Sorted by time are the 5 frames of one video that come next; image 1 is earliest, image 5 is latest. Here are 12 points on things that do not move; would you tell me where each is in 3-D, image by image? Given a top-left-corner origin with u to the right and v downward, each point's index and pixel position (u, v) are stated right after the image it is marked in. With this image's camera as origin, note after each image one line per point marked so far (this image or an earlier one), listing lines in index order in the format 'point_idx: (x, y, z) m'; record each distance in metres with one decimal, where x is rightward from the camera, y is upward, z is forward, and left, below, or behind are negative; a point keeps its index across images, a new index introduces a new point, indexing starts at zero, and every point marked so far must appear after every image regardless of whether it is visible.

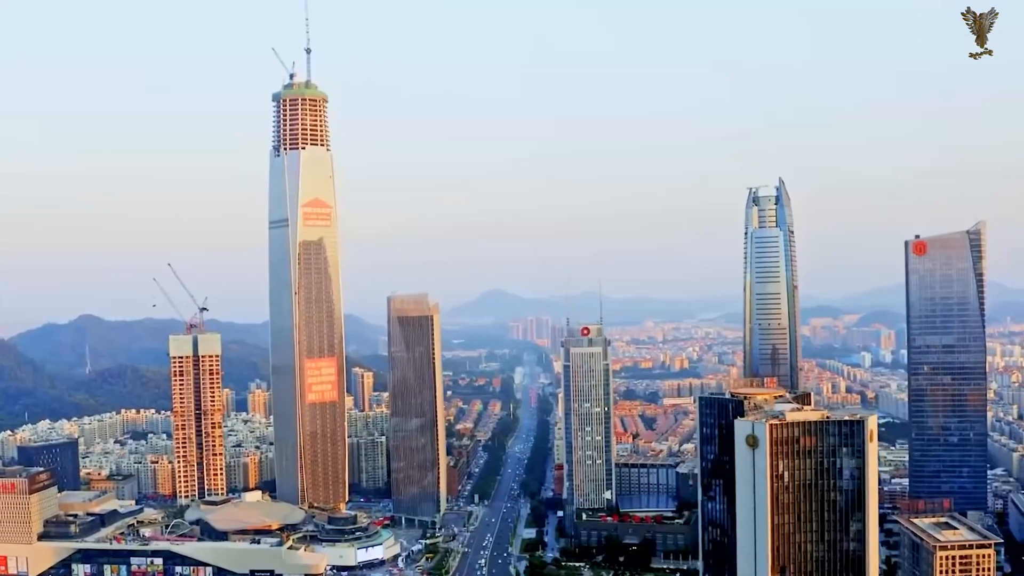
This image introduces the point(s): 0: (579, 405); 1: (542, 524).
0: (+1.1, -2.0, +15.4) m
1: (+0.5, -3.7, +15.2) m
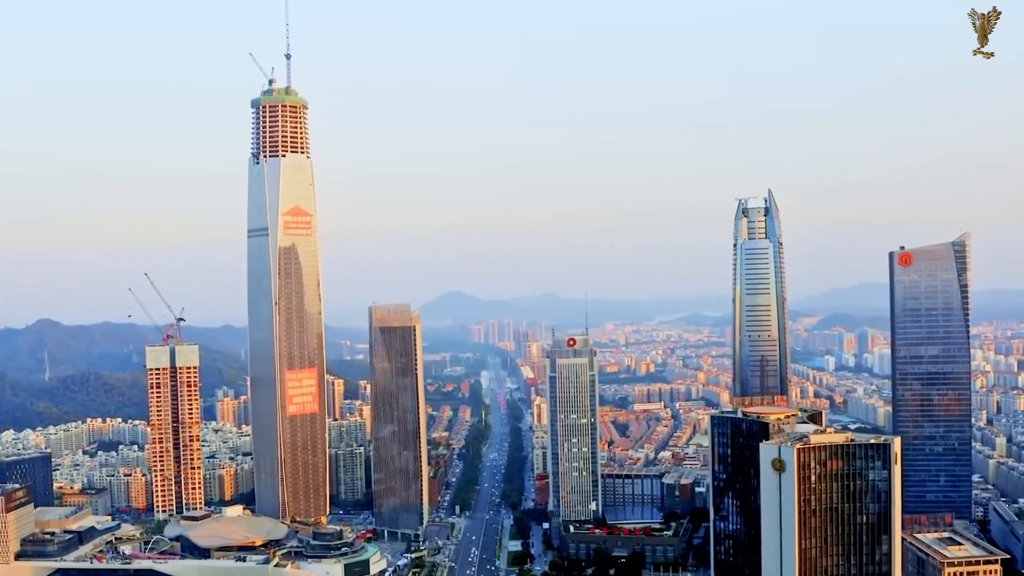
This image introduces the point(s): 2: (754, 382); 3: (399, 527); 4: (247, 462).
0: (+0.8, -2.1, +14.7) m
1: (+0.2, -3.7, +14.4) m
2: (+3.7, -1.5, +14.7) m
3: (-1.8, -3.8, +15.1) m
4: (-4.9, -3.2, +17.7) m
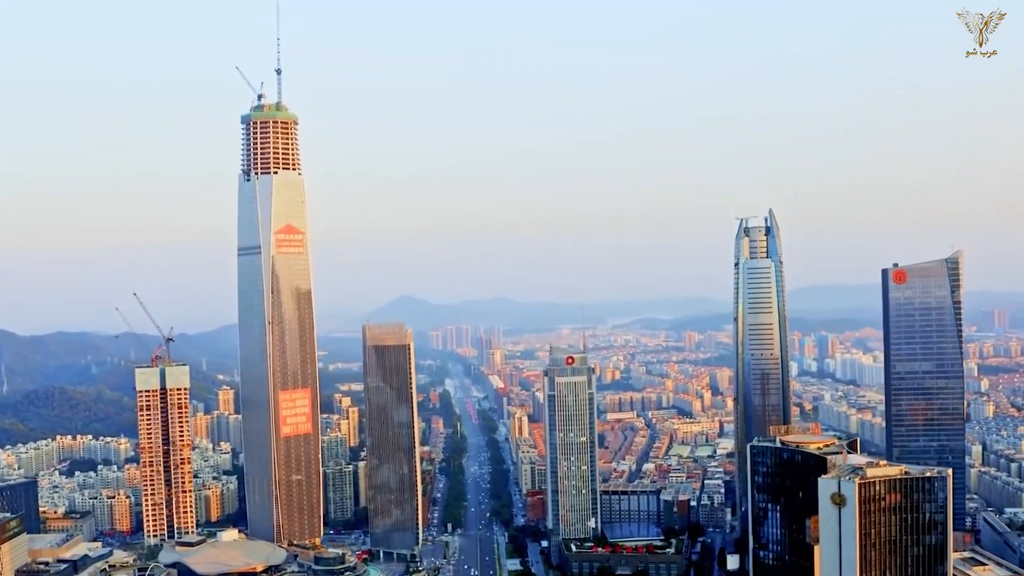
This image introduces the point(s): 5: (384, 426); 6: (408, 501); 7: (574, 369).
0: (+0.8, -2.1, +14.0) m
1: (+0.2, -3.8, +13.7) m
2: (+3.6, -1.6, +14.1) m
3: (-1.8, -3.9, +14.4) m
4: (-5.0, -3.4, +17.0) m
5: (-2.0, -2.1, +14.7) m
6: (-1.6, -3.2, +14.4) m
7: (+0.9, -1.2, +14.3) m
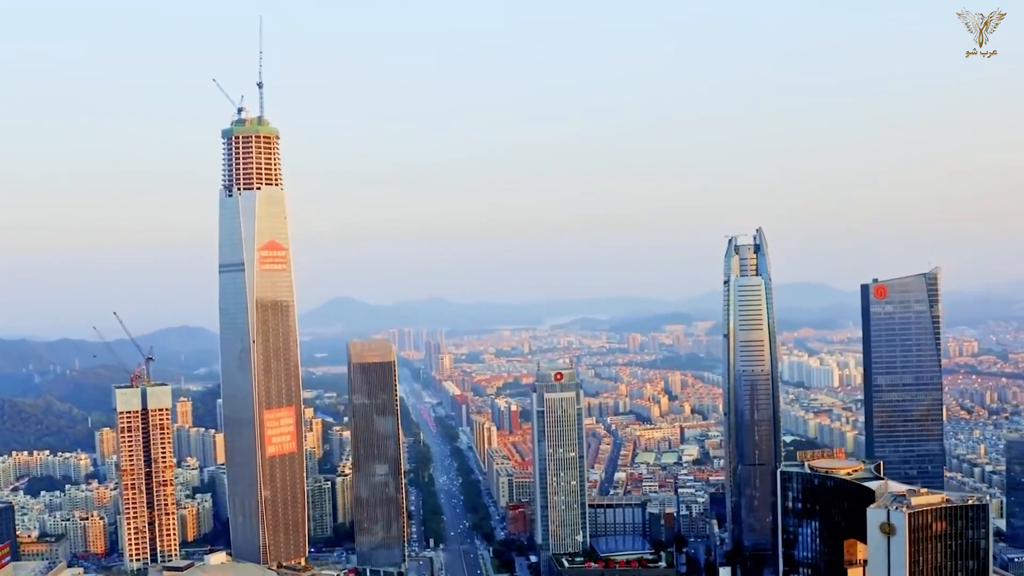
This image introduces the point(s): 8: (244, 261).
0: (+0.6, -2.2, +13.5) m
1: (0.0, -3.9, +13.2) m
2: (+3.4, -1.6, +13.6) m
3: (-2.0, -4.0, +13.8) m
4: (-5.2, -3.7, +16.4) m
5: (-2.2, -2.2, +14.1) m
6: (-1.7, -3.3, +13.9) m
7: (+0.7, -1.3, +13.8) m
8: (-4.2, +0.5, +14.9) m
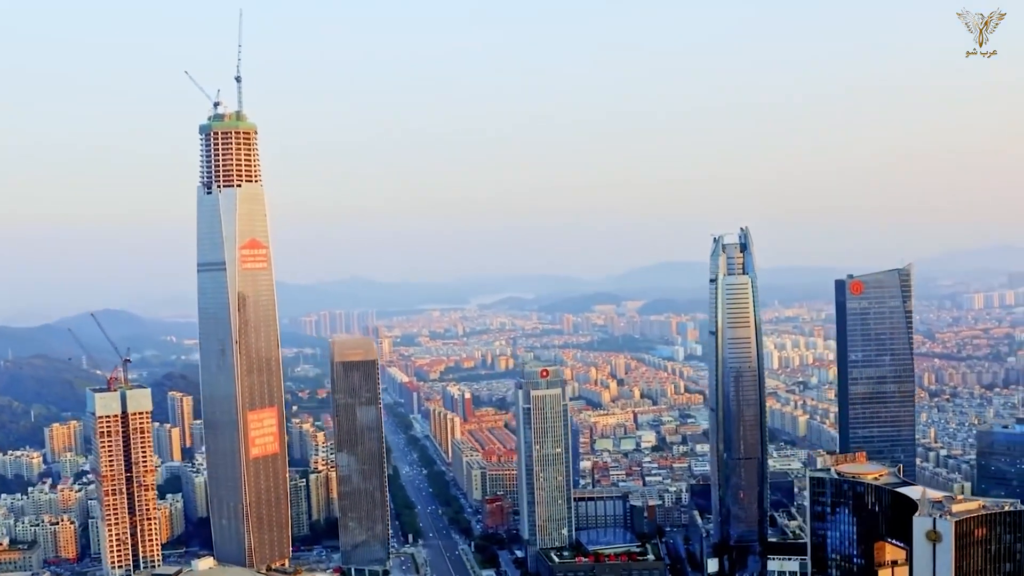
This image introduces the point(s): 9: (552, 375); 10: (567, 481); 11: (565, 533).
0: (+0.4, -2.0, +13.0) m
1: (-0.2, -3.7, +12.6) m
2: (+3.2, -1.4, +13.1) m
3: (-2.2, -3.9, +13.2) m
4: (-5.4, -3.5, +15.7) m
5: (-2.4, -2.1, +13.5) m
6: (-2.0, -3.2, +13.3) m
7: (+0.5, -1.1, +13.3) m
8: (-4.5, +0.6, +14.3) m
9: (+0.5, -1.0, +13.4) m
10: (+0.8, -2.5, +12.9) m
11: (+0.7, -3.2, +12.7) m
